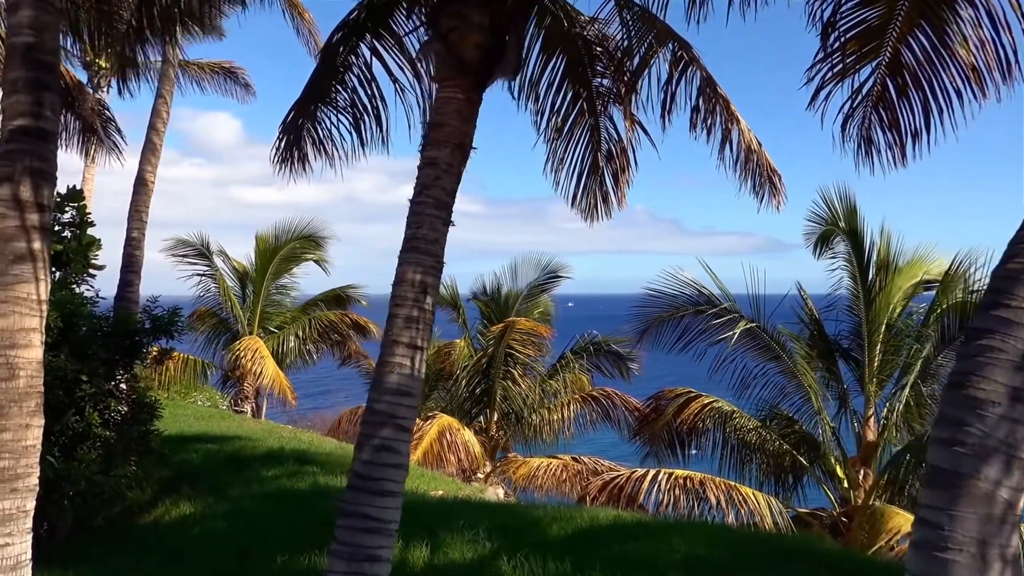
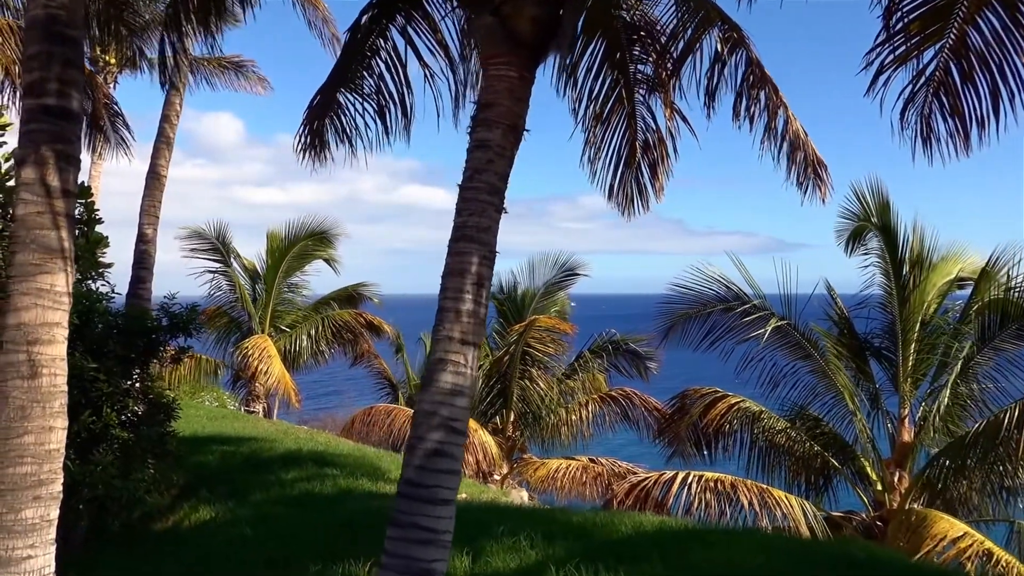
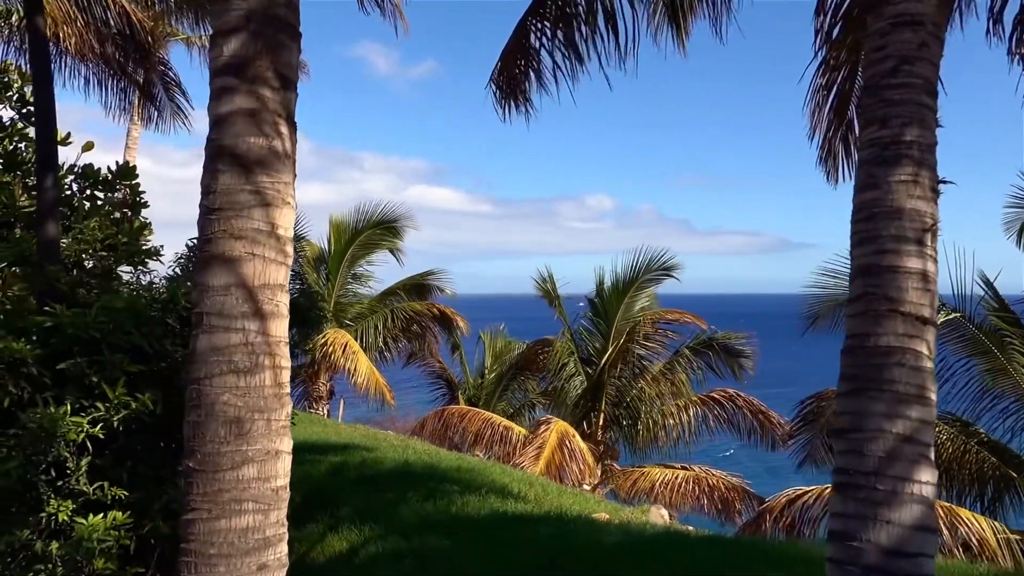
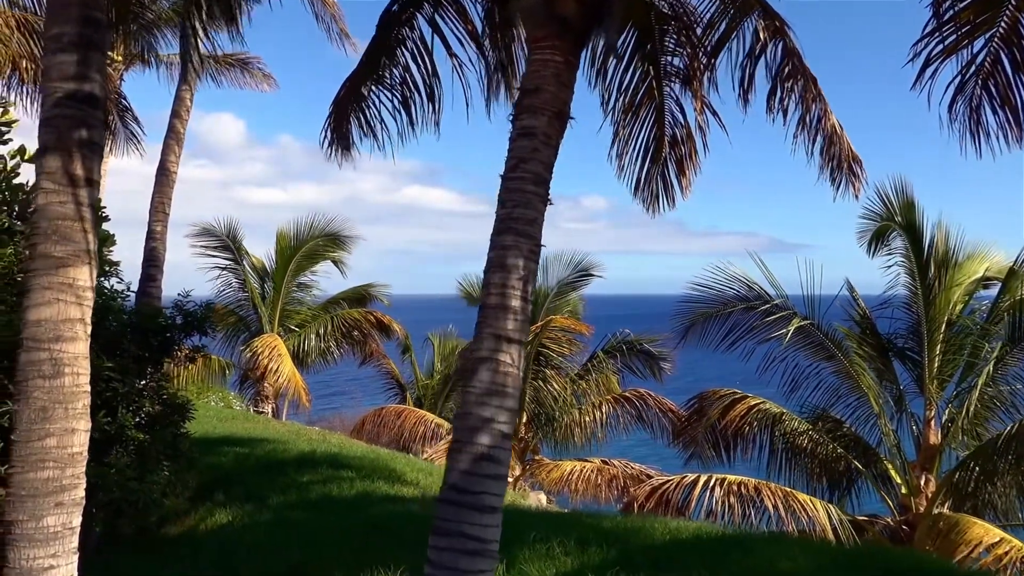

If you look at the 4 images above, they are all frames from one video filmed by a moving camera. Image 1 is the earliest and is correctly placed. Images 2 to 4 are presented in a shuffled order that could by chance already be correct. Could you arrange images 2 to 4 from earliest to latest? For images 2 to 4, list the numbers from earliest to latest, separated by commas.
2, 4, 3
